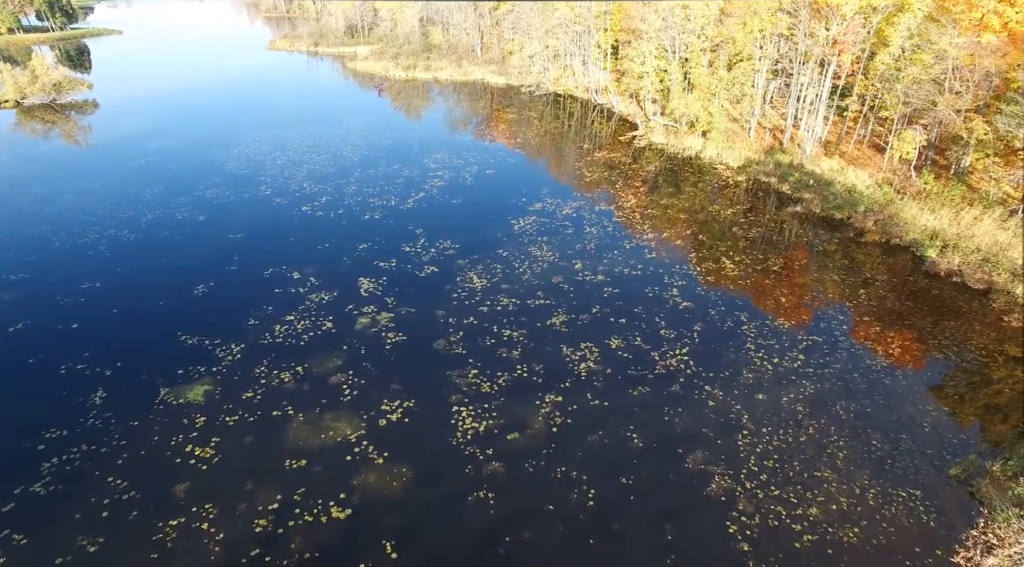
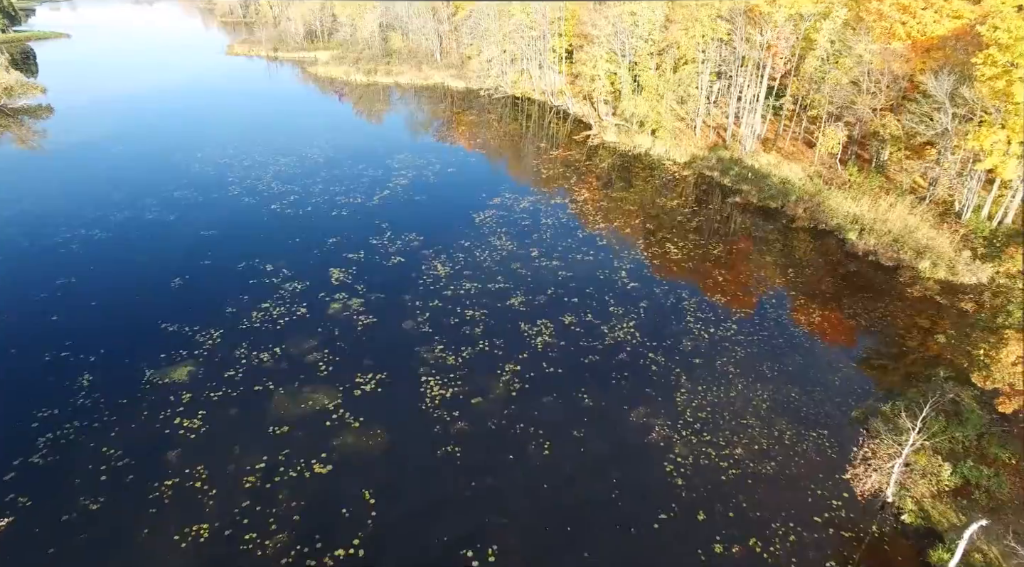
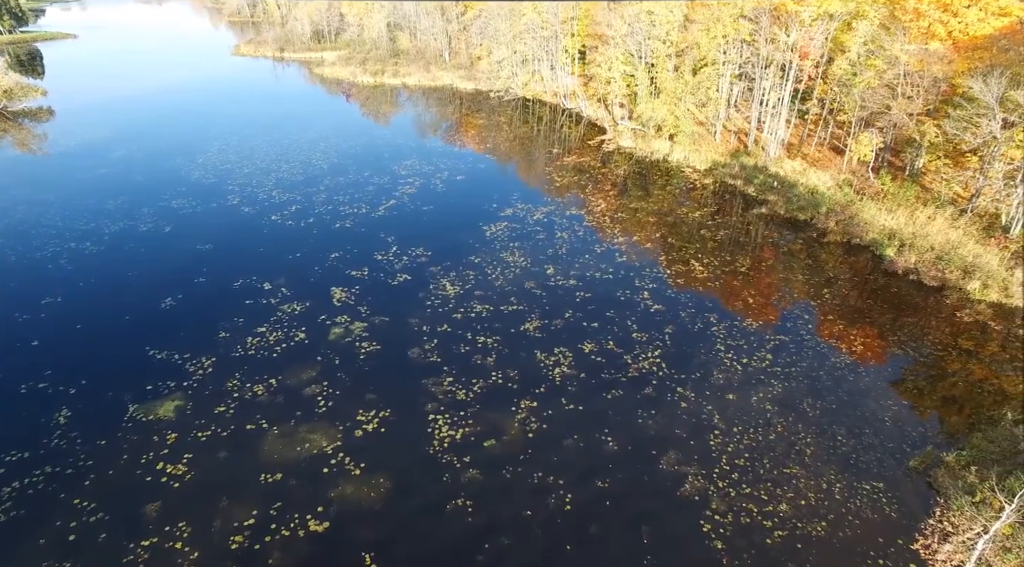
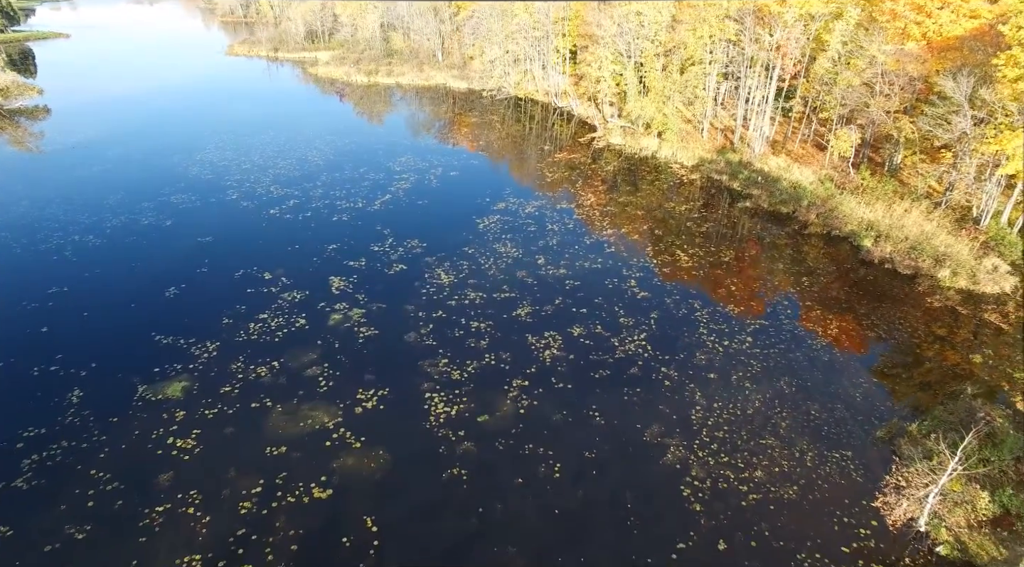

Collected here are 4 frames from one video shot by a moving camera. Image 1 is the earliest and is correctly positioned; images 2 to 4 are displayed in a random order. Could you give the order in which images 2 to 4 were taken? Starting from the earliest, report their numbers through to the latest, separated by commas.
3, 4, 2
